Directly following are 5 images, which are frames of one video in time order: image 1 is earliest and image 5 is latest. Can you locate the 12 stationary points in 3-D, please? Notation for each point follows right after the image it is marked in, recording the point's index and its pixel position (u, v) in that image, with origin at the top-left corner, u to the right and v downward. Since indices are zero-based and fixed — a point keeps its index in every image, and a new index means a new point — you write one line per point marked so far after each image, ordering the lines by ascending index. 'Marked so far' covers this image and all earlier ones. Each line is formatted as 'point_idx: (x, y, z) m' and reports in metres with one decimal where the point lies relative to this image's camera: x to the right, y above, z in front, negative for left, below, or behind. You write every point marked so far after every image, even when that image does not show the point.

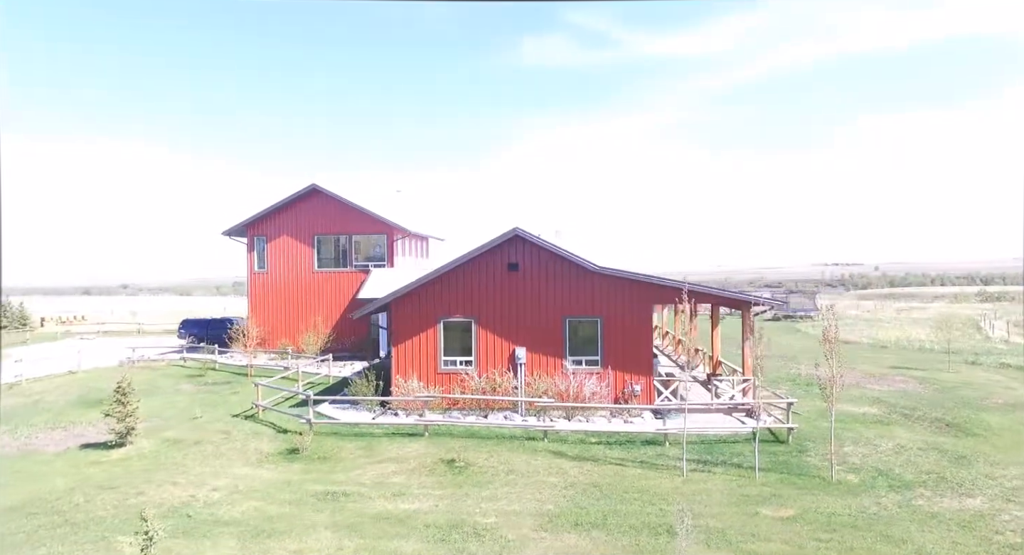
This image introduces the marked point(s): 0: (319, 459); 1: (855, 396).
0: (-3.2, -3.0, +11.0) m
1: (+8.7, -3.0, +16.9) m
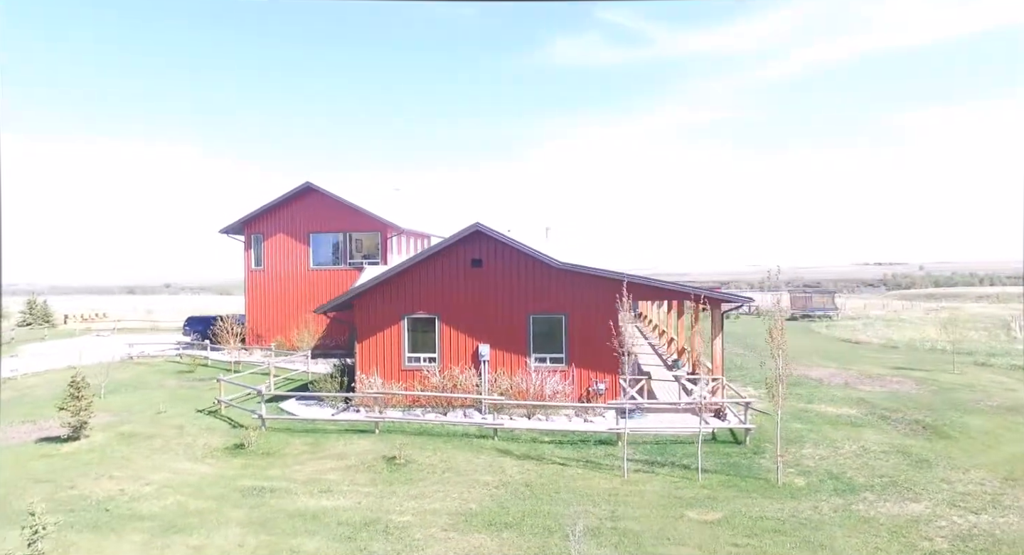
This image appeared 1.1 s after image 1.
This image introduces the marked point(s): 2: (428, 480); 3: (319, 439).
0: (-4.1, -2.9, +11.0) m
1: (+8.0, -2.9, +16.4) m
2: (-1.2, -3.0, +9.7) m
3: (-3.4, -2.9, +11.8) m
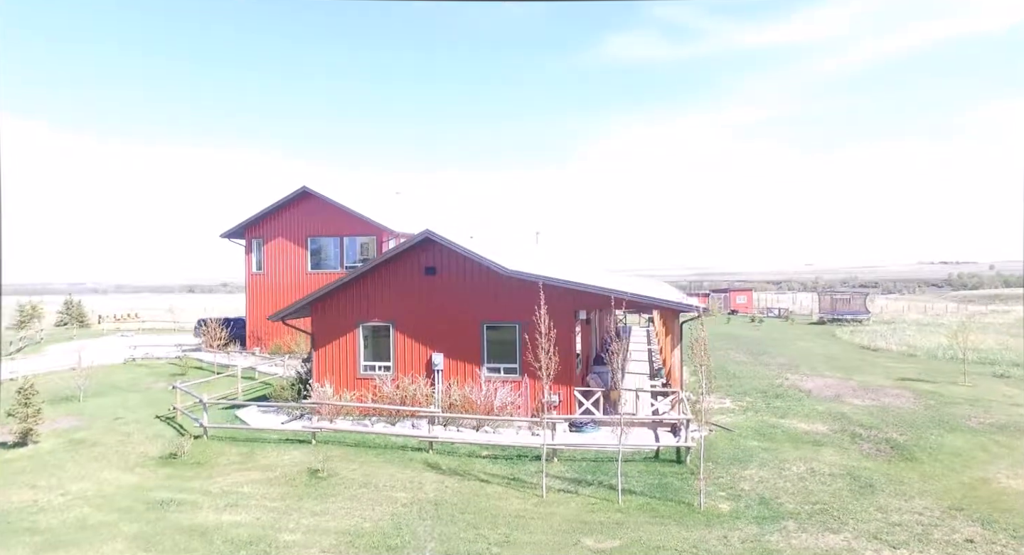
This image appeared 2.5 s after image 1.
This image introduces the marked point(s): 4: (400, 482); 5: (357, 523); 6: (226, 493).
0: (-5.3, -3.1, +10.9) m
1: (+7.2, -3.1, +15.6) m
2: (-2.5, -3.1, +9.5) m
3: (-4.5, -3.0, +11.7) m
4: (-1.7, -3.1, +10.1) m
5: (-2.0, -3.1, +8.5) m
6: (-4.1, -3.1, +9.6) m
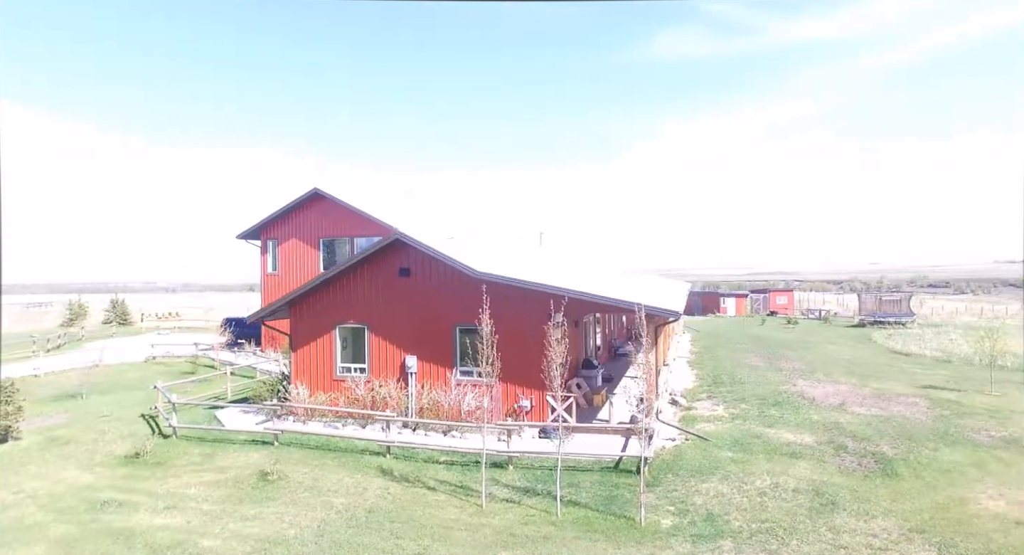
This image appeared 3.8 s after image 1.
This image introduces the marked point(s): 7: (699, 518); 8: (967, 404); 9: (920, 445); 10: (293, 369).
0: (-6.0, -3.1, +11.1) m
1: (+6.7, -3.1, +14.8) m
2: (-3.3, -3.2, +9.5) m
3: (-5.2, -3.1, +11.8) m
4: (-2.5, -3.1, +9.9) m
5: (-2.9, -3.2, +8.4) m
6: (-5.0, -3.2, +9.7) m
7: (+2.5, -3.1, +8.7) m
8: (+12.3, -3.4, +18.0) m
9: (+7.7, -3.2, +12.6) m
10: (-4.8, -2.0, +14.6) m
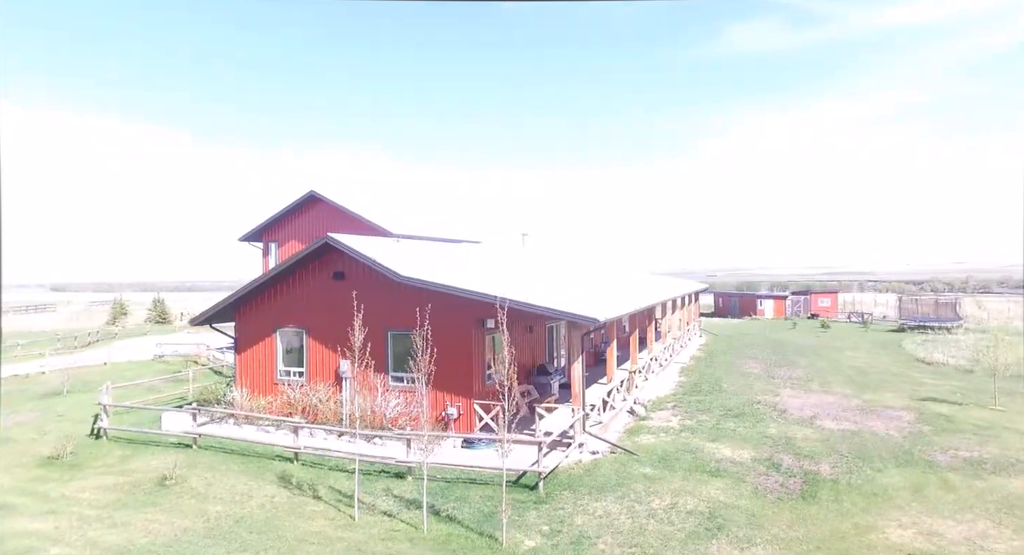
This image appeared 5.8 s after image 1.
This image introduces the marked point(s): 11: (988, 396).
0: (-7.5, -3.2, +11.3) m
1: (+5.4, -3.3, +14.0) m
2: (-5.0, -3.2, +9.5) m
3: (-6.7, -3.1, +11.9) m
4: (-4.1, -3.2, +9.9) m
5: (-4.7, -3.2, +8.4) m
6: (-6.6, -3.2, +9.8) m
7: (+0.7, -3.2, +8.3) m
8: (+11.2, -3.5, +16.7) m
9: (+6.3, -3.3, +11.8) m
10: (-6.1, -2.1, +14.7) m
11: (+13.6, -3.5, +19.1) m
